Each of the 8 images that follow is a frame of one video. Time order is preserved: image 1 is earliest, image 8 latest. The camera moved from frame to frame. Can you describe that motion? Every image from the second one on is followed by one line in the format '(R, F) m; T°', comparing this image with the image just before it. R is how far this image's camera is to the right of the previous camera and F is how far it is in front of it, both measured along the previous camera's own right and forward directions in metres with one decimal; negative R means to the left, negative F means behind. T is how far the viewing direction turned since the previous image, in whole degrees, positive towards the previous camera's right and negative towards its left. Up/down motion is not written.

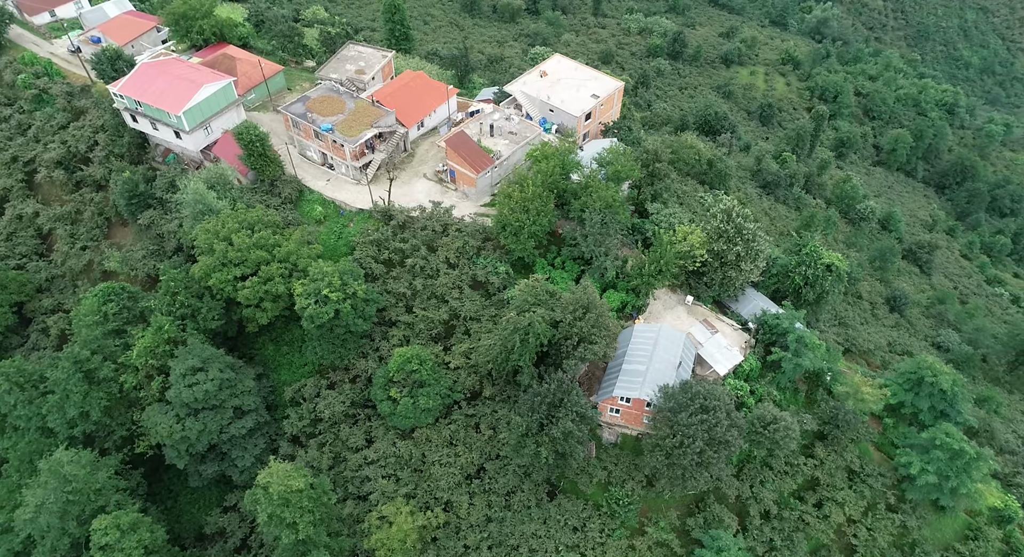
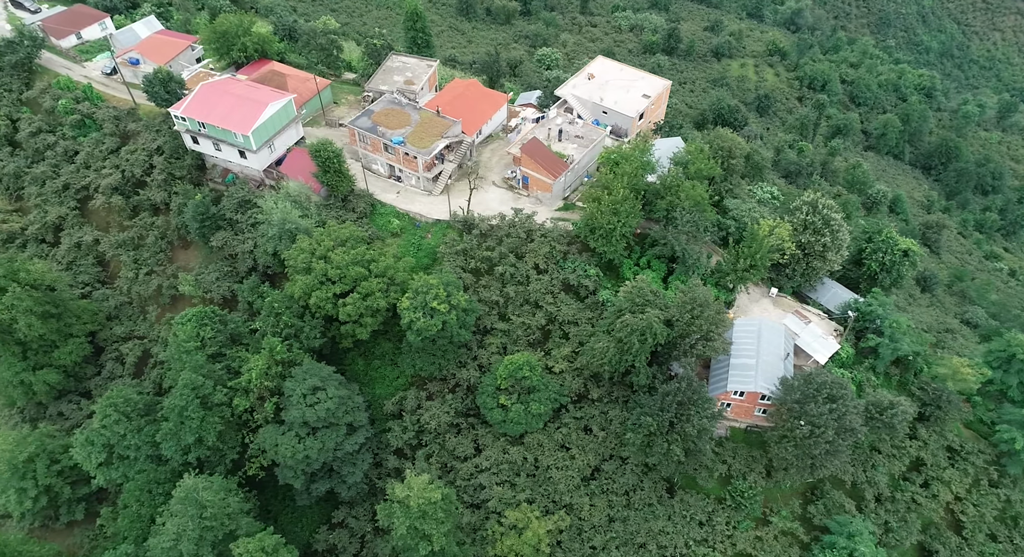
(-6.0, -0.3) m; +2°
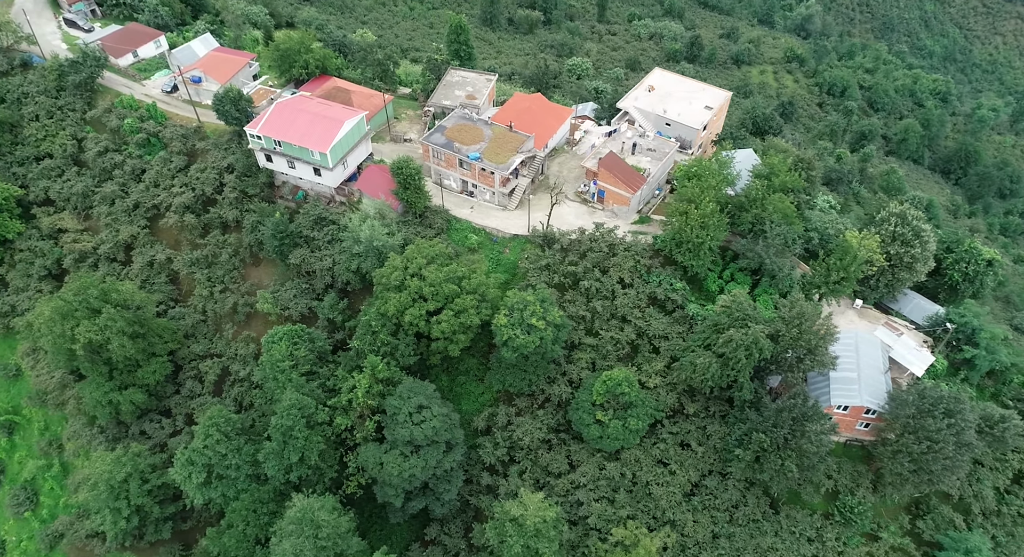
(-4.6, -0.1) m; 0°
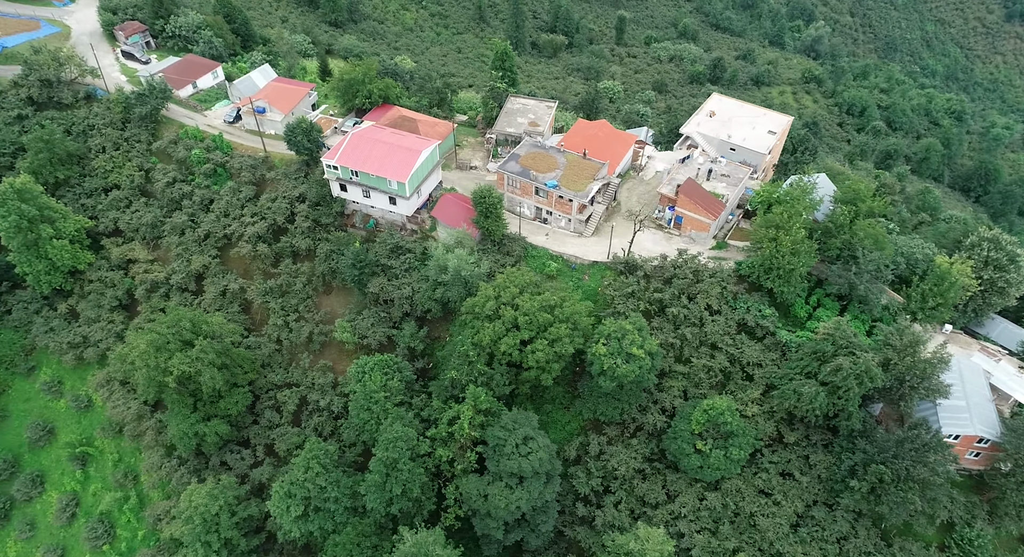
(-4.6, 0.0) m; 0°
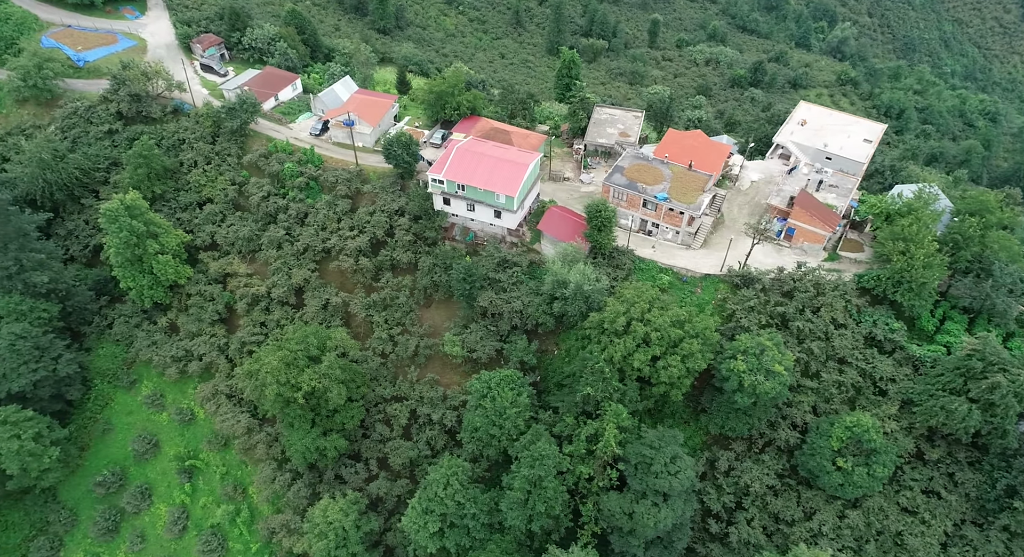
(-6.2, 0.0) m; -1°
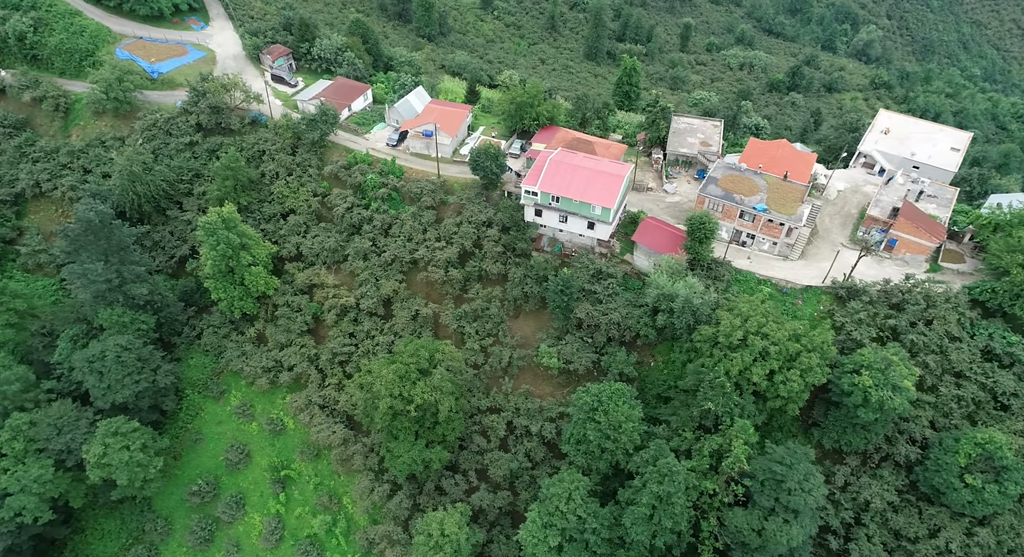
(-5.4, -0.1) m; -1°
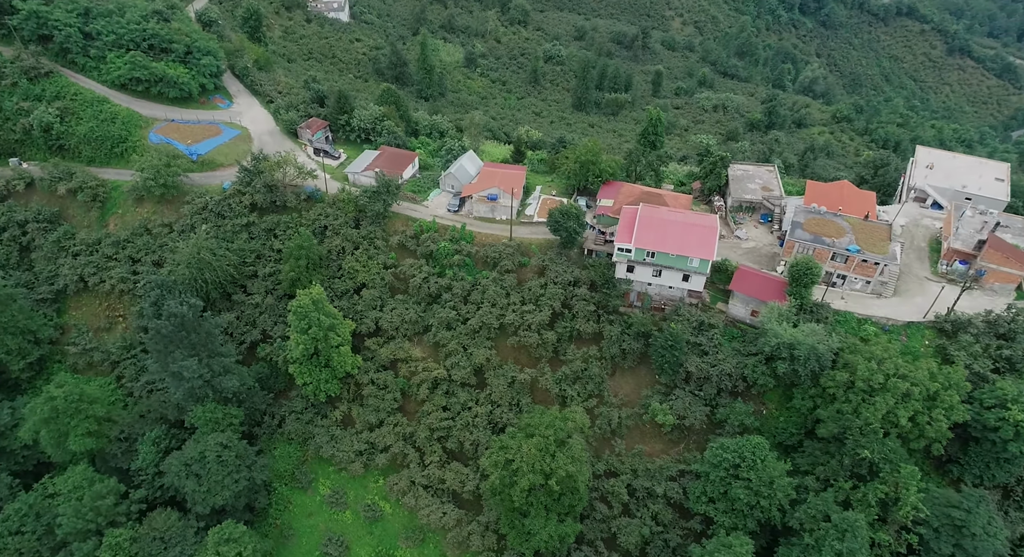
(-8.4, +0.4) m; +3°
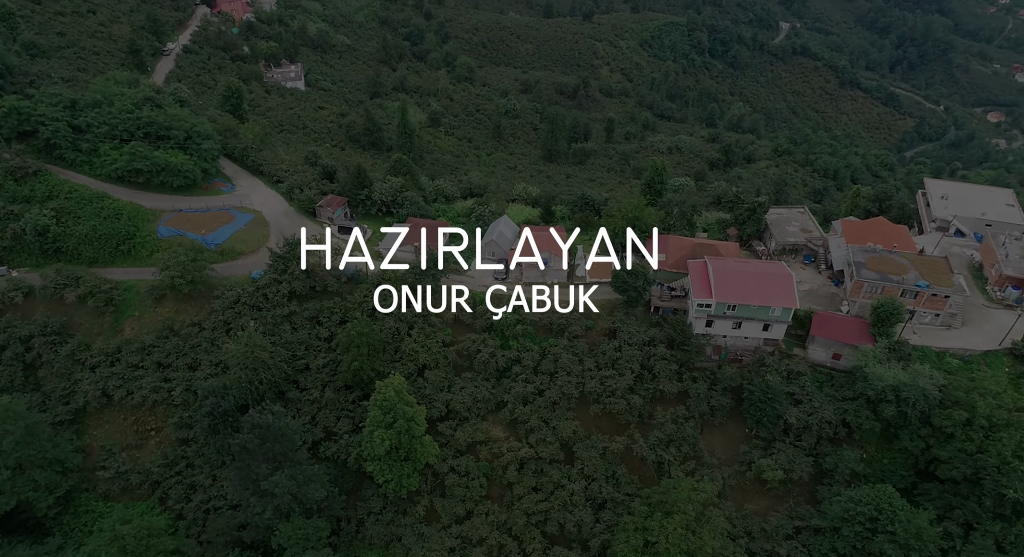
(-8.5, +1.3) m; +6°
